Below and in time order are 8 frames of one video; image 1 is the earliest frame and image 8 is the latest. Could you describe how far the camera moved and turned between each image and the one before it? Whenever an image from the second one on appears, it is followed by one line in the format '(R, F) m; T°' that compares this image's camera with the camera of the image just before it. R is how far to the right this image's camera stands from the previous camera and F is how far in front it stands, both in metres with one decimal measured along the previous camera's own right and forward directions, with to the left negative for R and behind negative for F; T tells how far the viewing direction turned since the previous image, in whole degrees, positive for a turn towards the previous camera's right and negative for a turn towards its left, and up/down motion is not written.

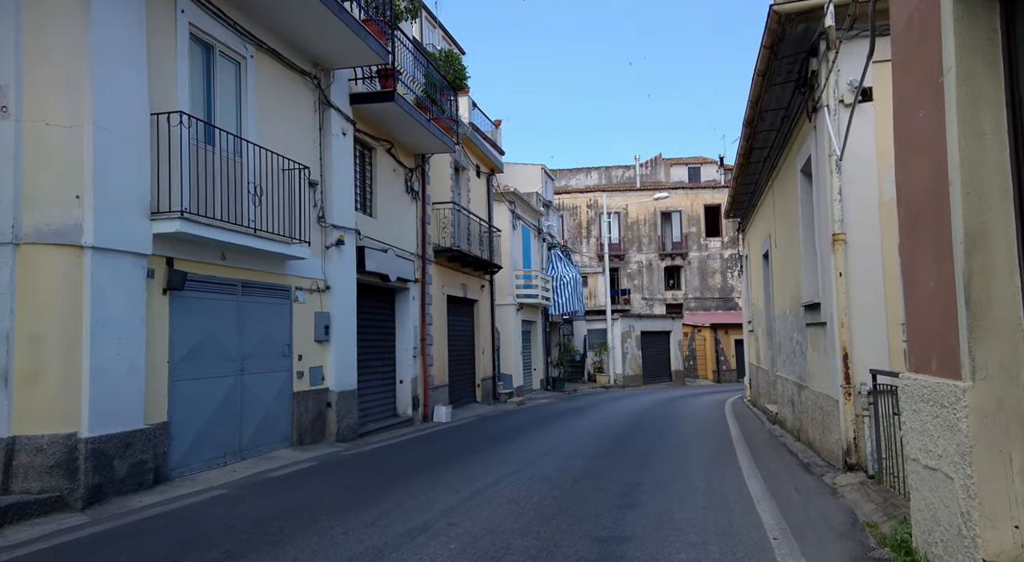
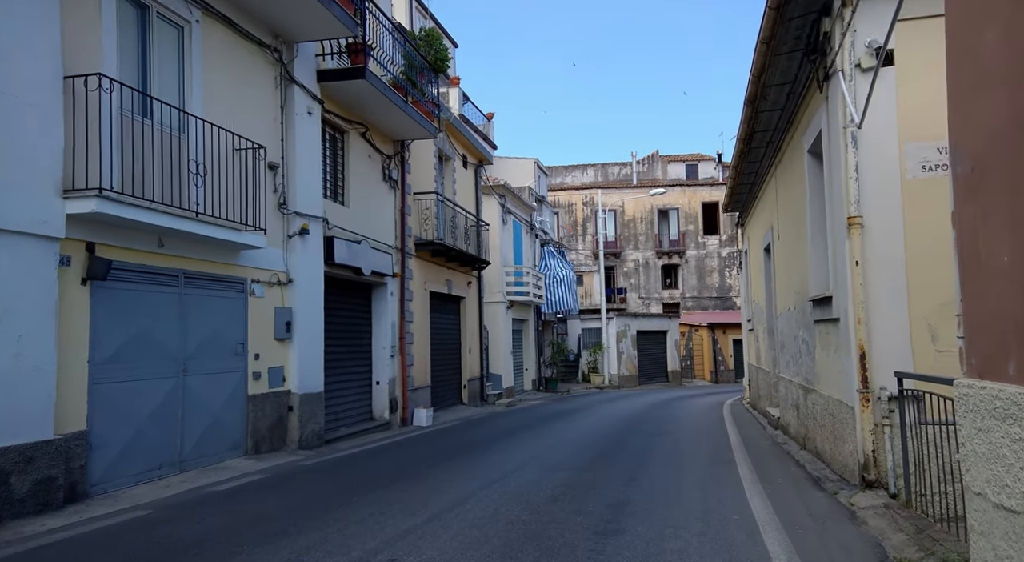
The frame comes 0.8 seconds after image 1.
(+0.3, +1.0) m; 0°
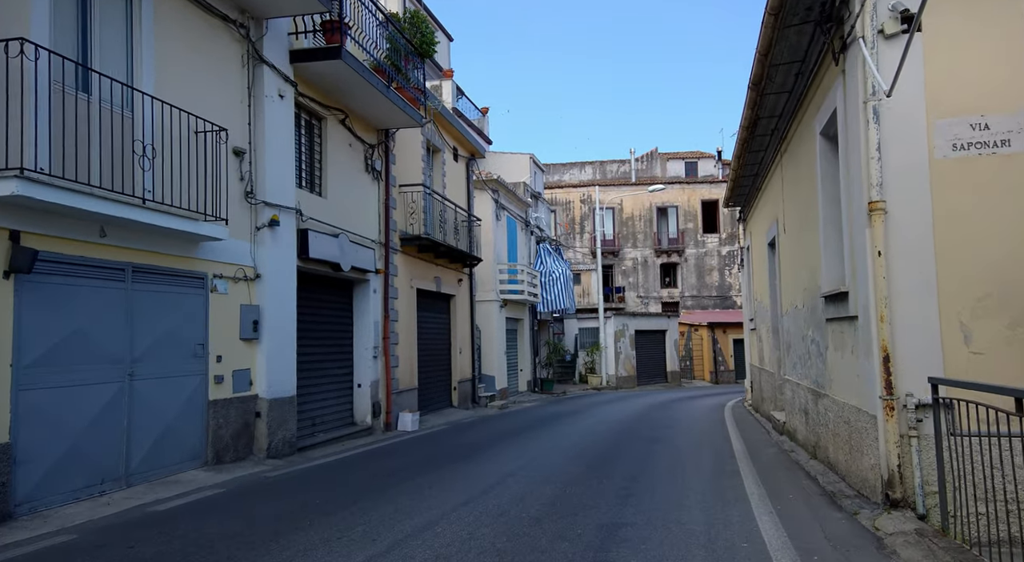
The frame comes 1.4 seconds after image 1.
(+0.2, +0.8) m; 0°
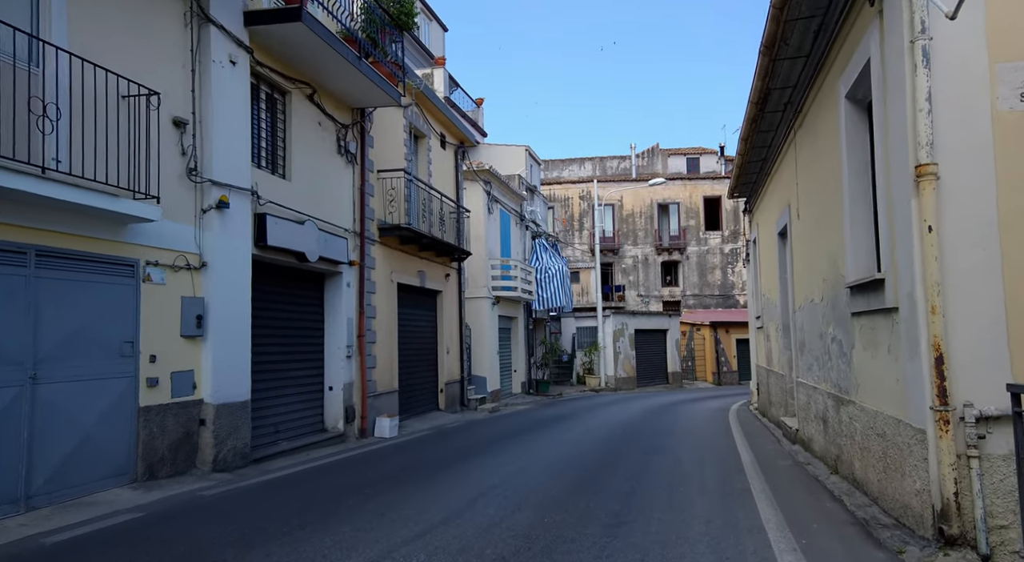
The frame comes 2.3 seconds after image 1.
(+0.2, +1.2) m; 0°
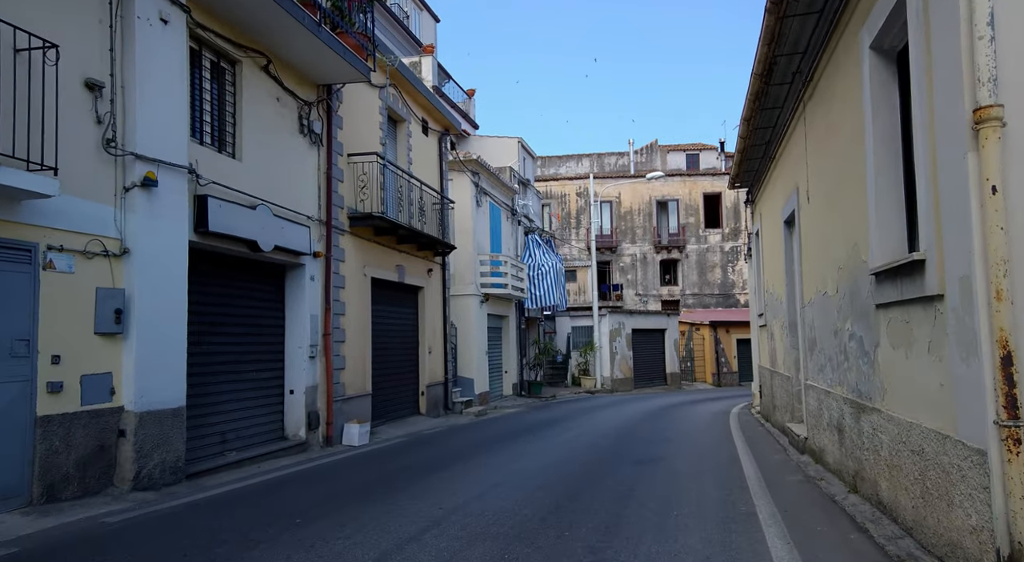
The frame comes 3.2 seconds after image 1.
(+0.3, +1.2) m; 0°
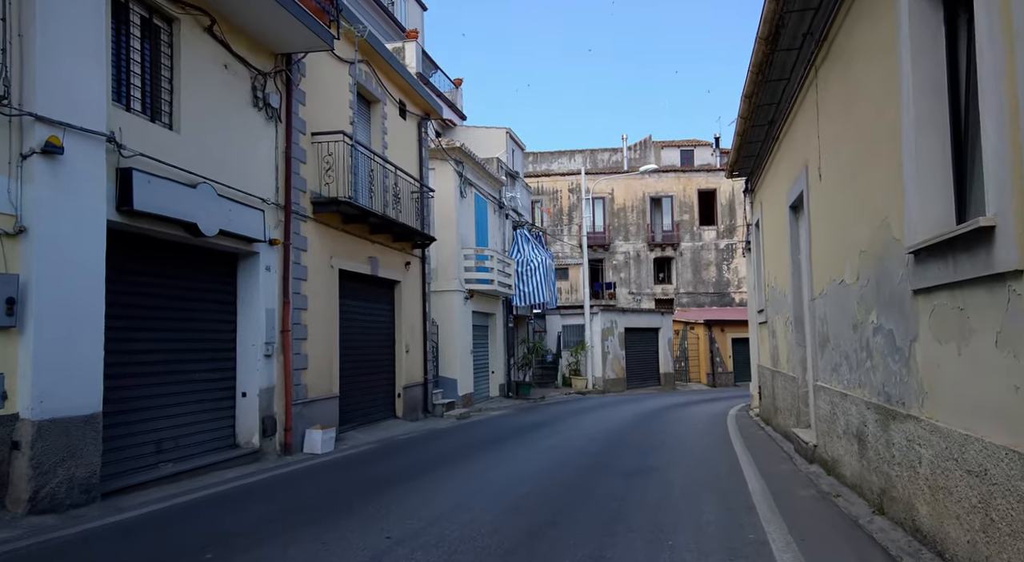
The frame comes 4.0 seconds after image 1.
(+0.2, +1.1) m; 0°
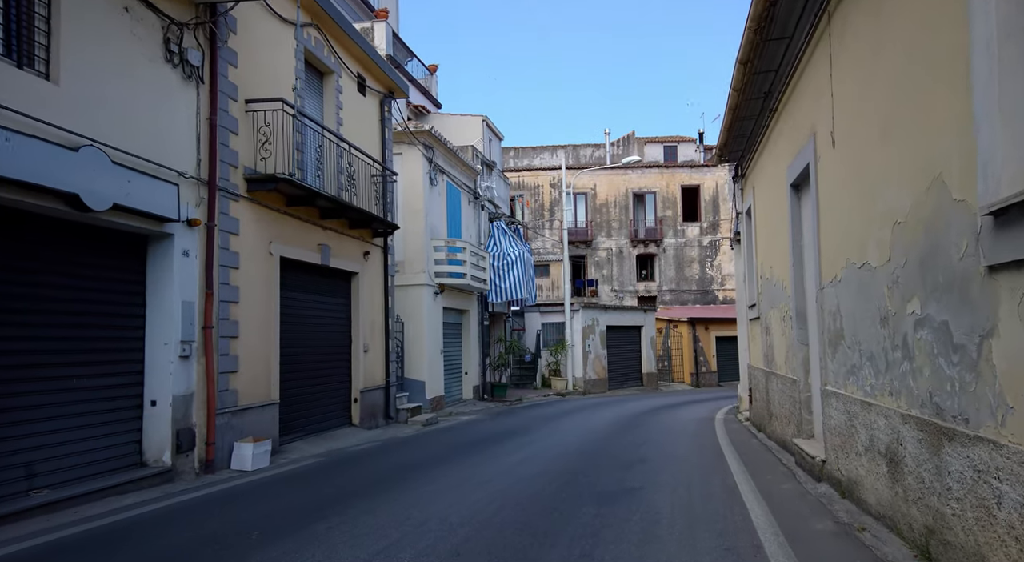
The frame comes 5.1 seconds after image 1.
(+0.3, +1.5) m; +1°
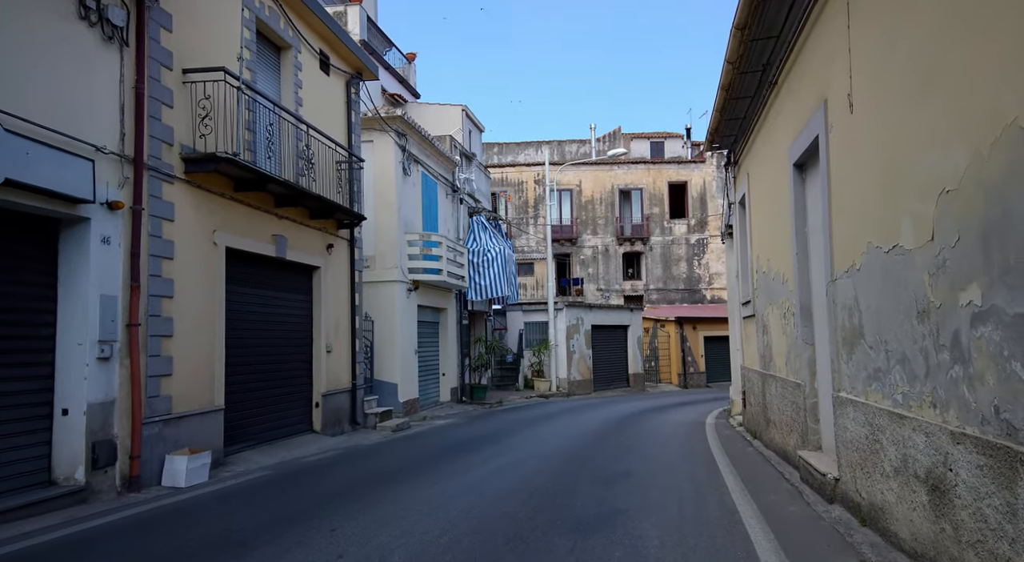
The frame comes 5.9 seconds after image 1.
(+0.2, +1.1) m; +1°
